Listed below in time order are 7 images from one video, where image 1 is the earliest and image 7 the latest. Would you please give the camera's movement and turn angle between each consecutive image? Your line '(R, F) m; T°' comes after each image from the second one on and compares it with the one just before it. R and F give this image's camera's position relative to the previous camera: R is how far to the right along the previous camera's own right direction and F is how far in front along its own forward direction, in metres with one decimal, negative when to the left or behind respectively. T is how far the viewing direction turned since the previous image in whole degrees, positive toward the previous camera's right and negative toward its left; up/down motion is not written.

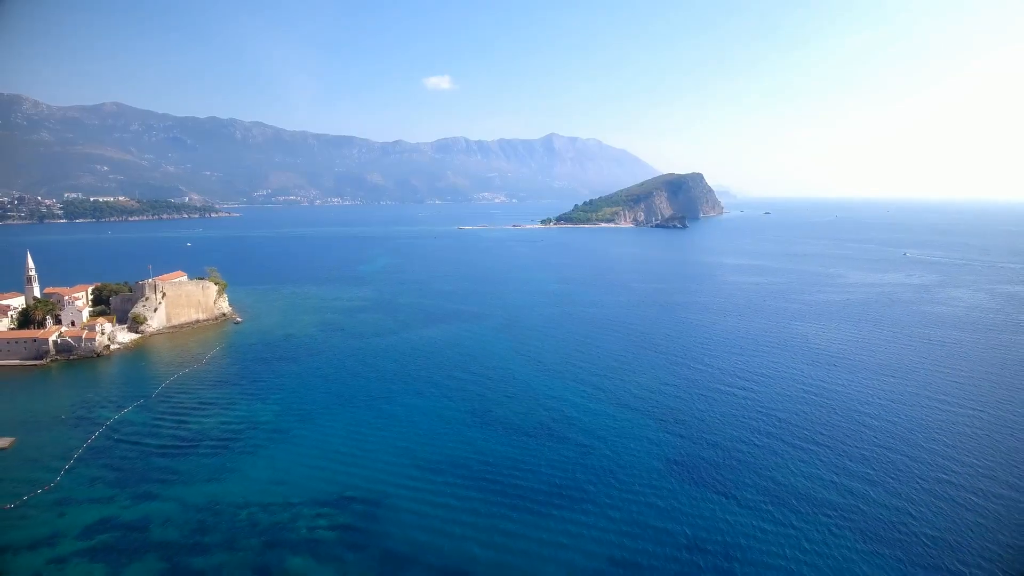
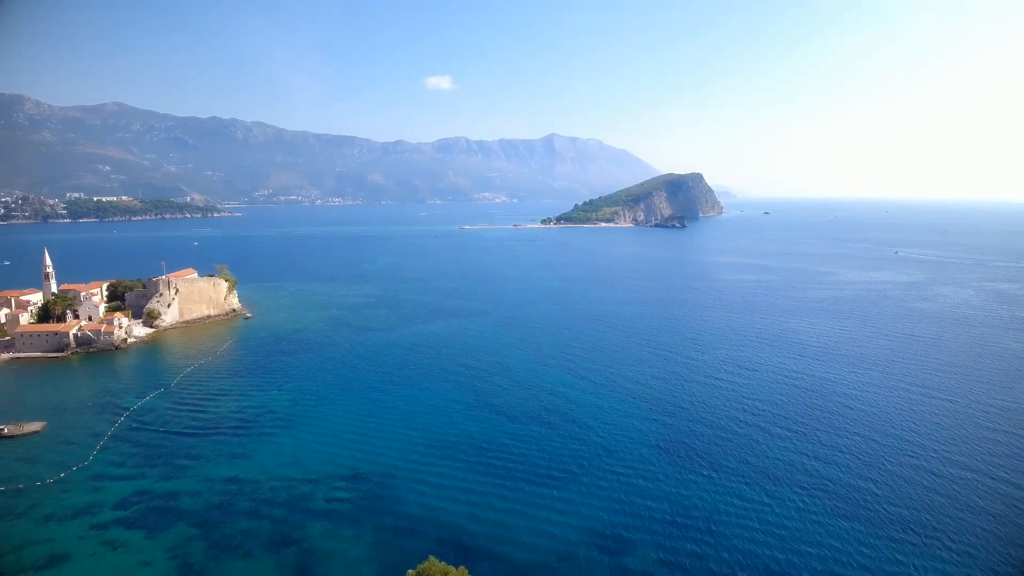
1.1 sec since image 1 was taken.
(0.0, -1.3) m; 0°
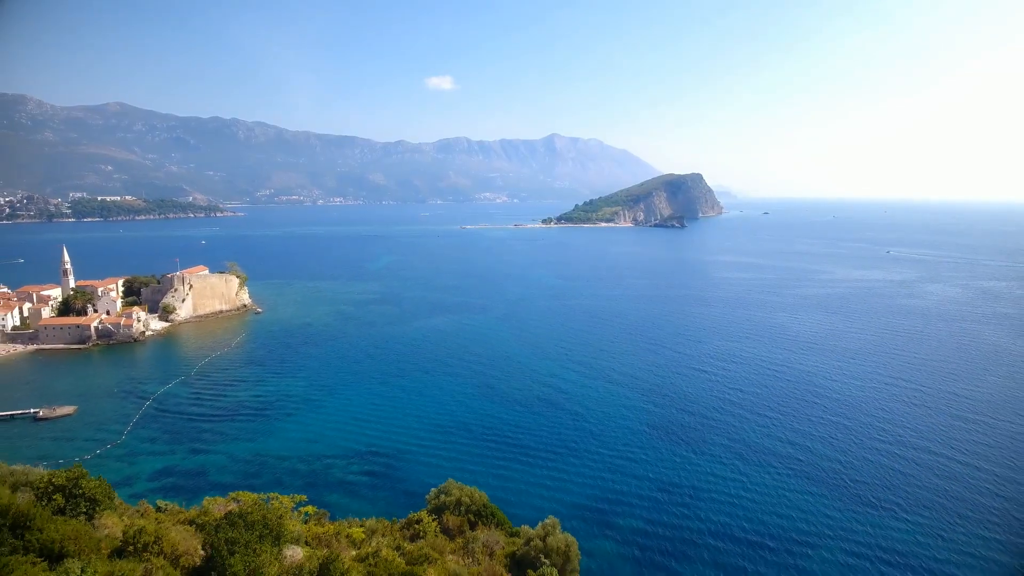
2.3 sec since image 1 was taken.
(0.0, -1.5) m; 0°
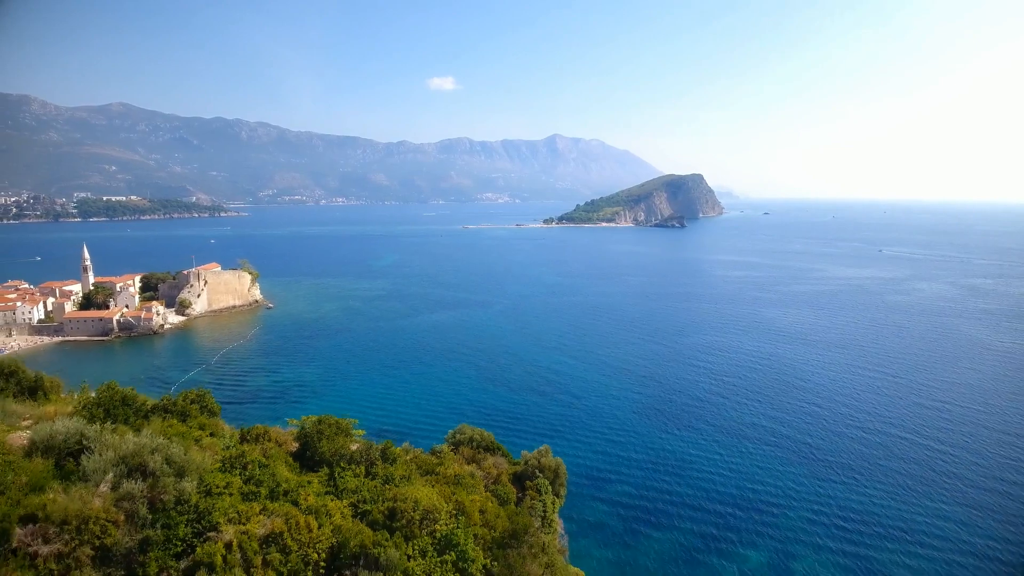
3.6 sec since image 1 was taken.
(0.0, -1.6) m; 0°
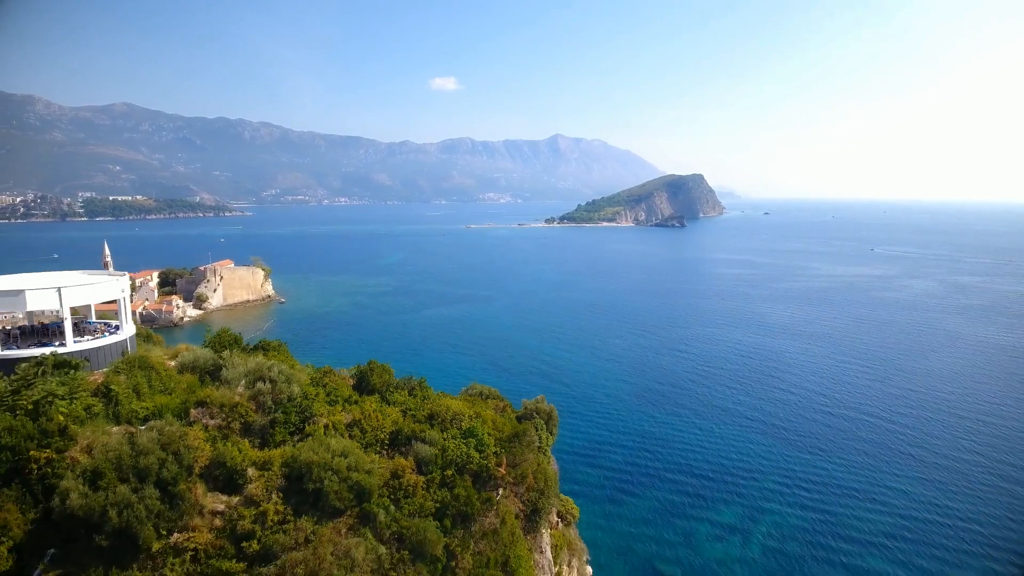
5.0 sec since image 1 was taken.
(0.0, -1.8) m; 0°
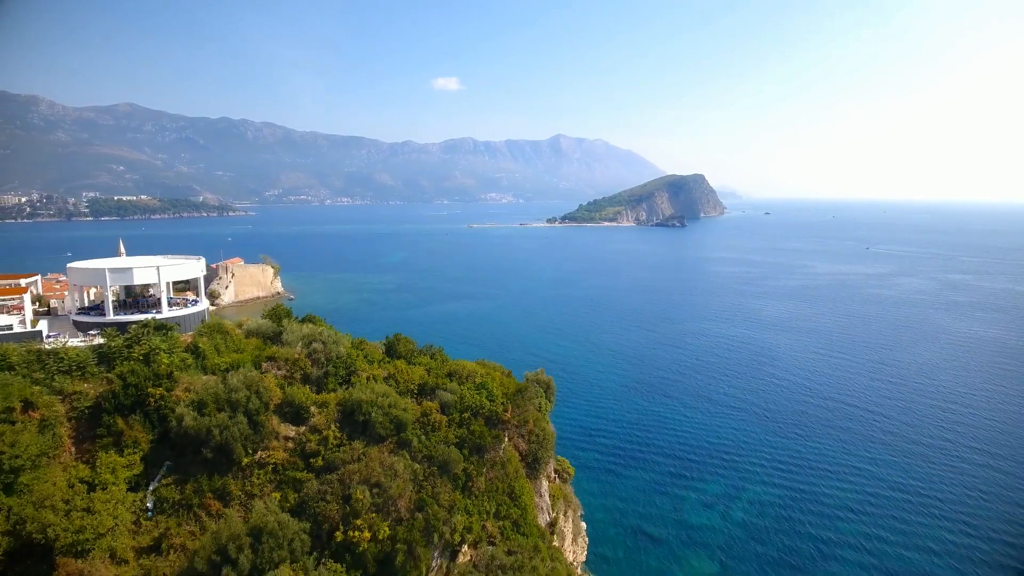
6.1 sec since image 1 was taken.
(0.0, -1.3) m; 0°
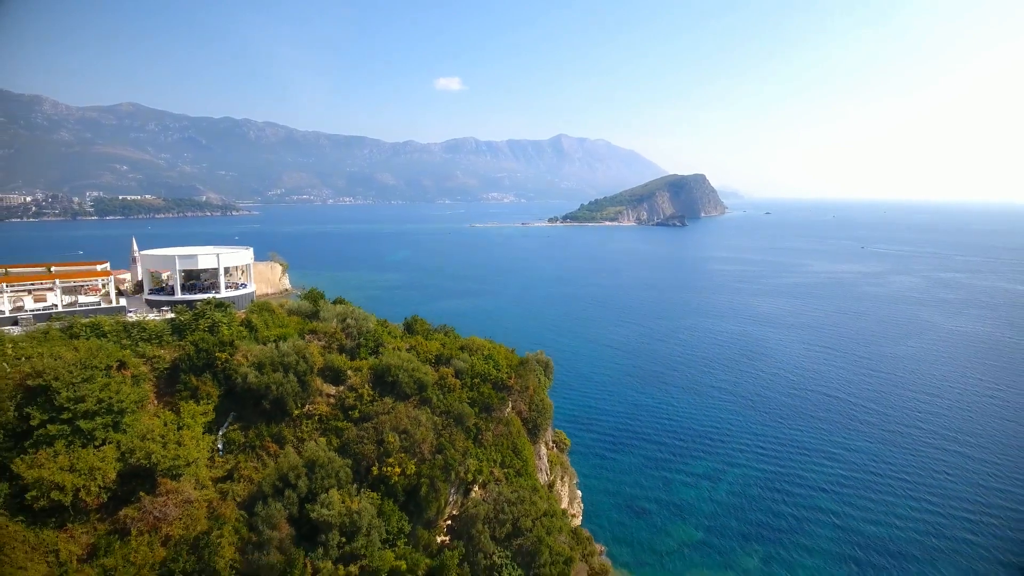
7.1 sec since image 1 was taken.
(0.0, -1.2) m; 0°
